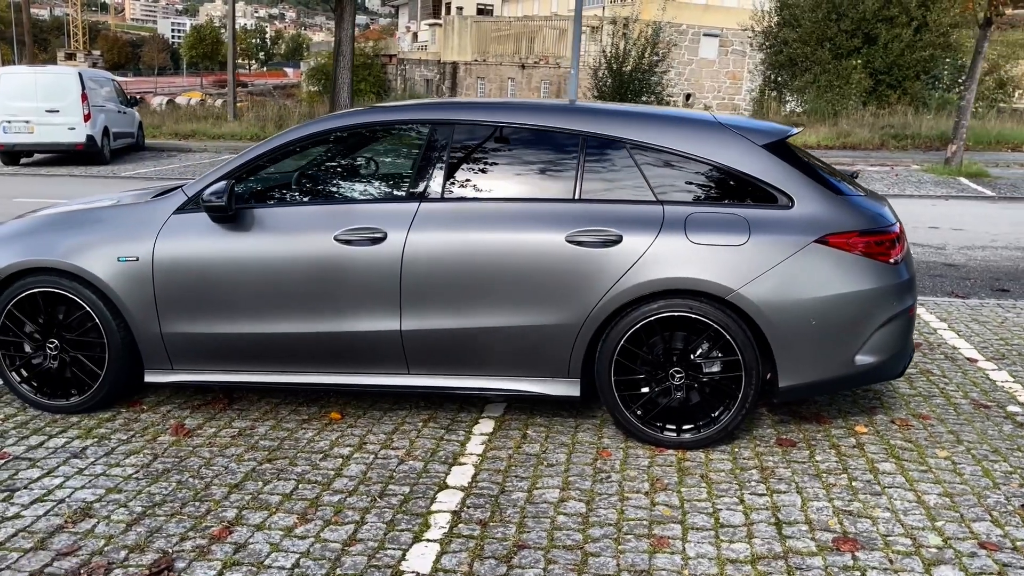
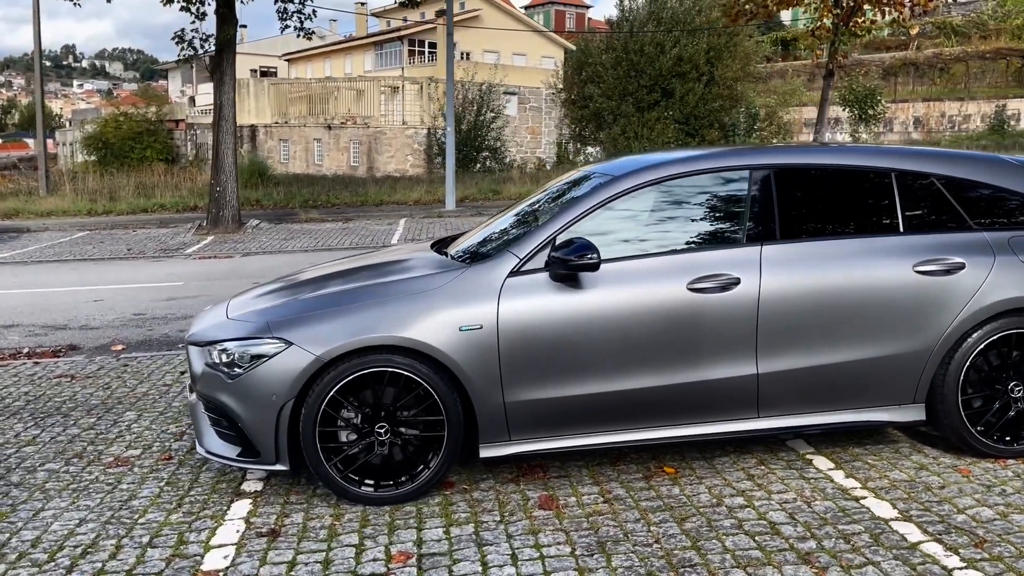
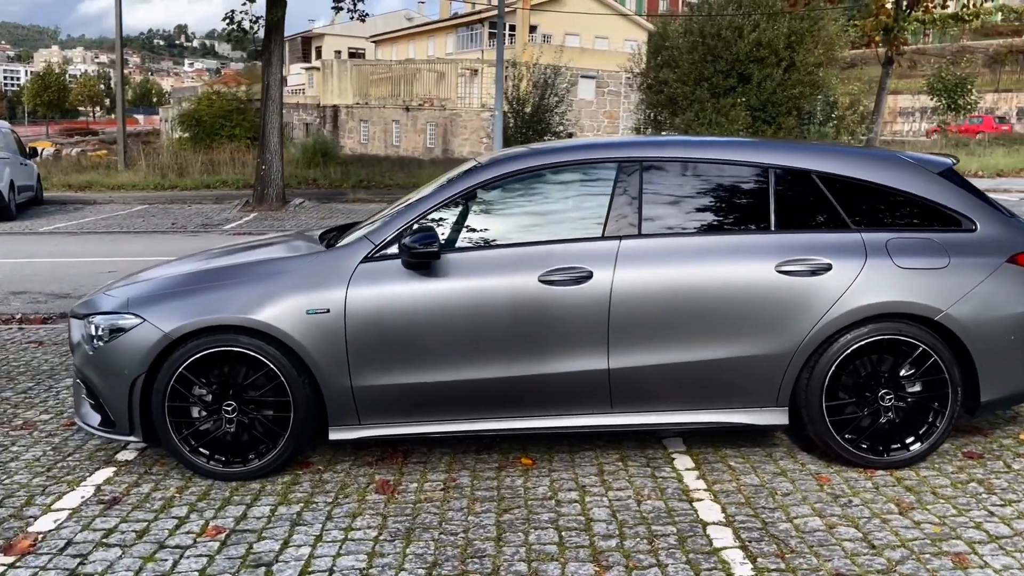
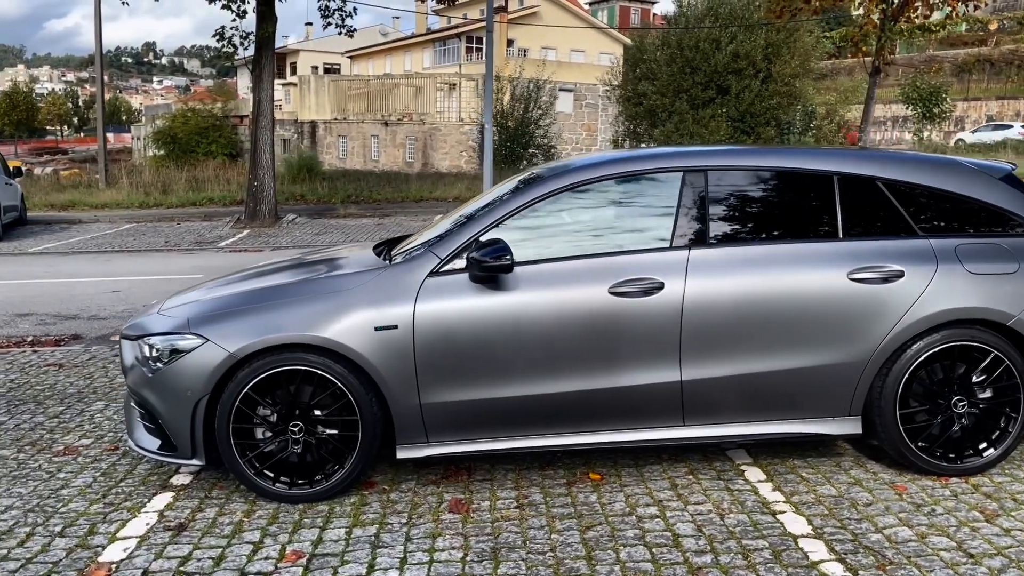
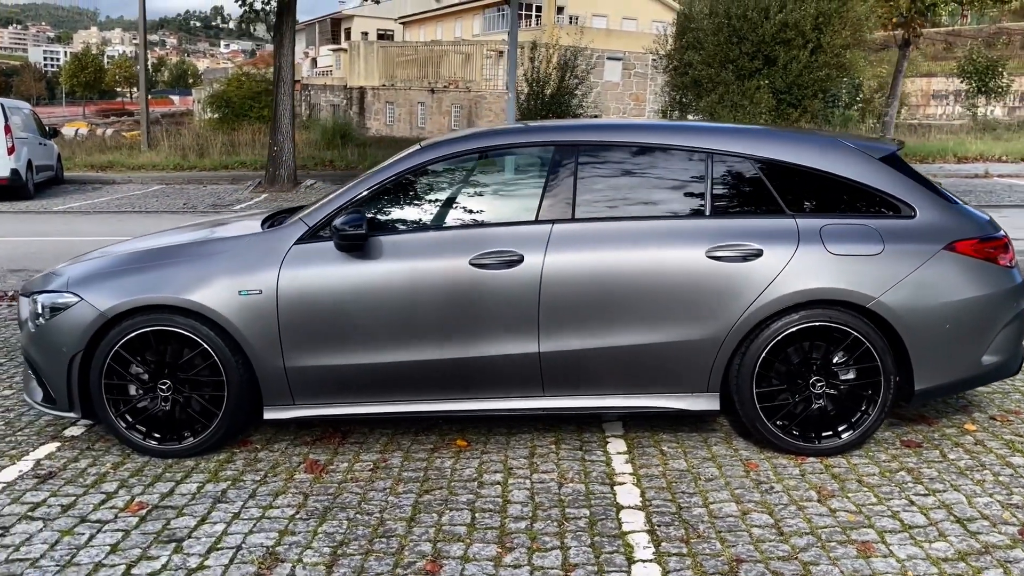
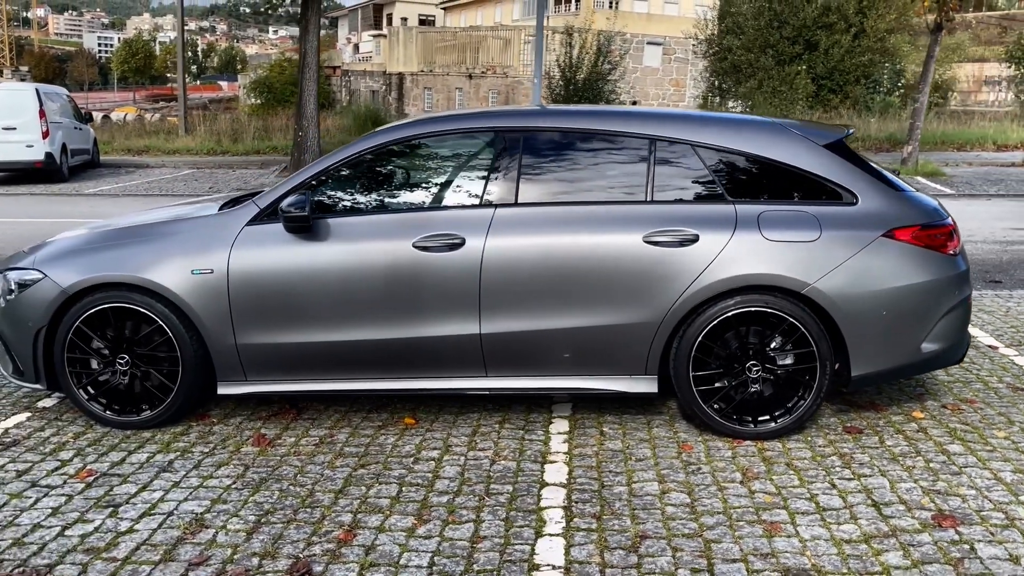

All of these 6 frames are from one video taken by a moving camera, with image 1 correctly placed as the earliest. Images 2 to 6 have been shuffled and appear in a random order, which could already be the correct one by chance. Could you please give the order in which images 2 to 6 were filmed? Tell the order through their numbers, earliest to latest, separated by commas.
6, 5, 3, 4, 2
